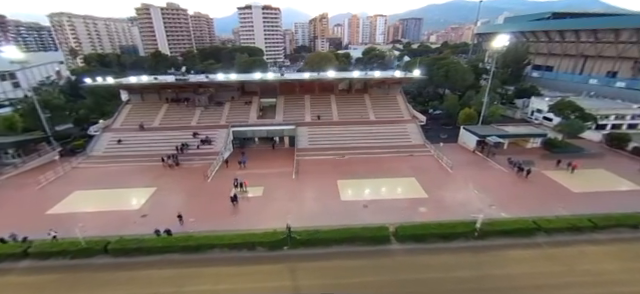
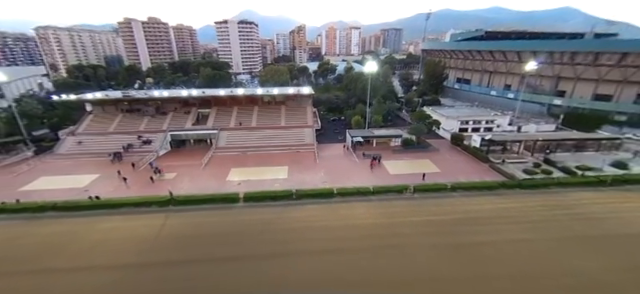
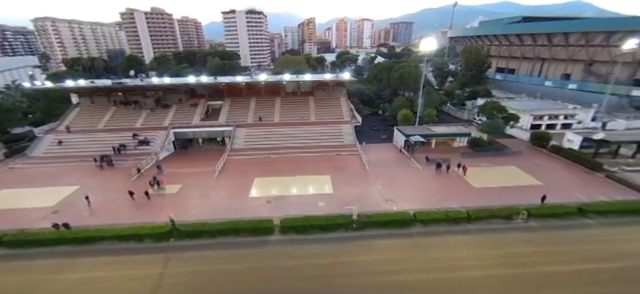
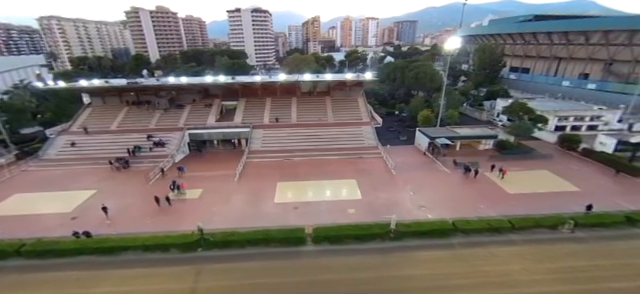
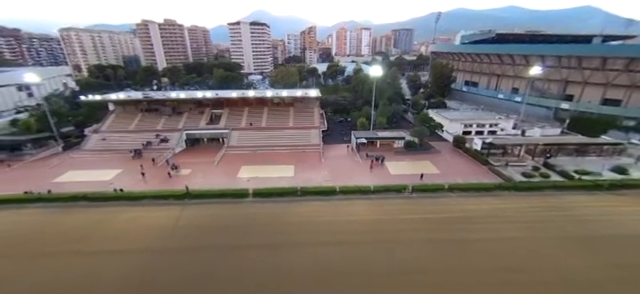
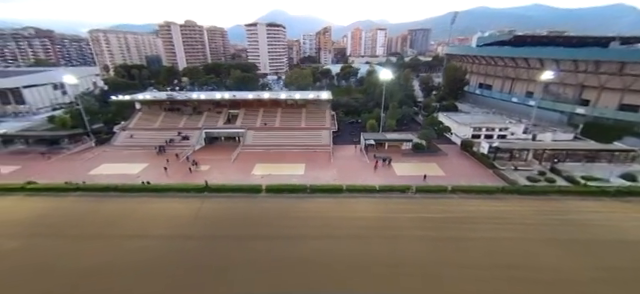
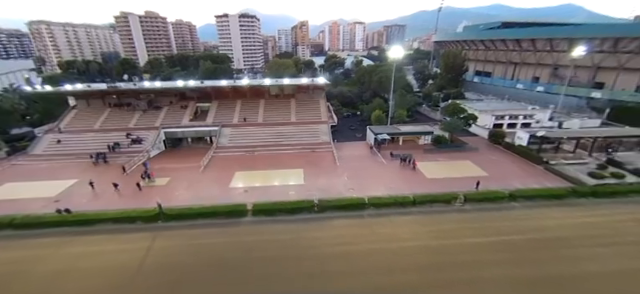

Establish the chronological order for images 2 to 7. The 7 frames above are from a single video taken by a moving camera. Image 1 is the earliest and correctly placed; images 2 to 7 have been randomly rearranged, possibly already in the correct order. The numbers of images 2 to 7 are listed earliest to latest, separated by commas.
4, 3, 7, 2, 5, 6
